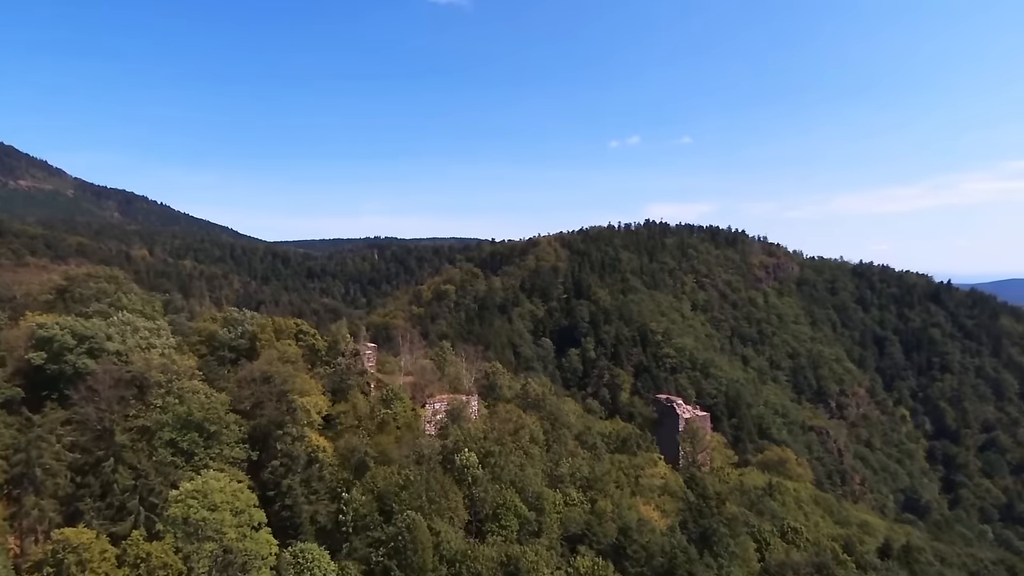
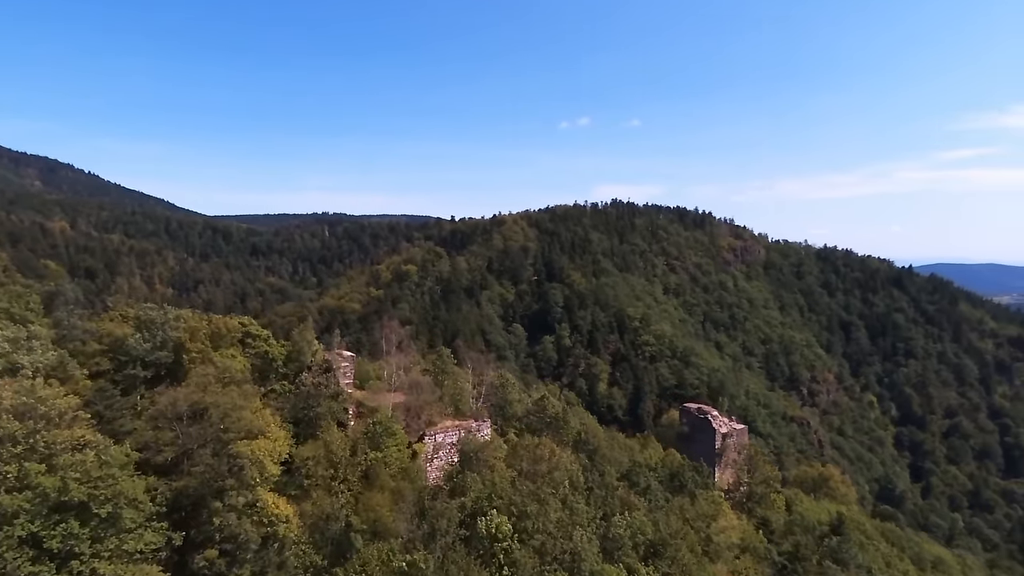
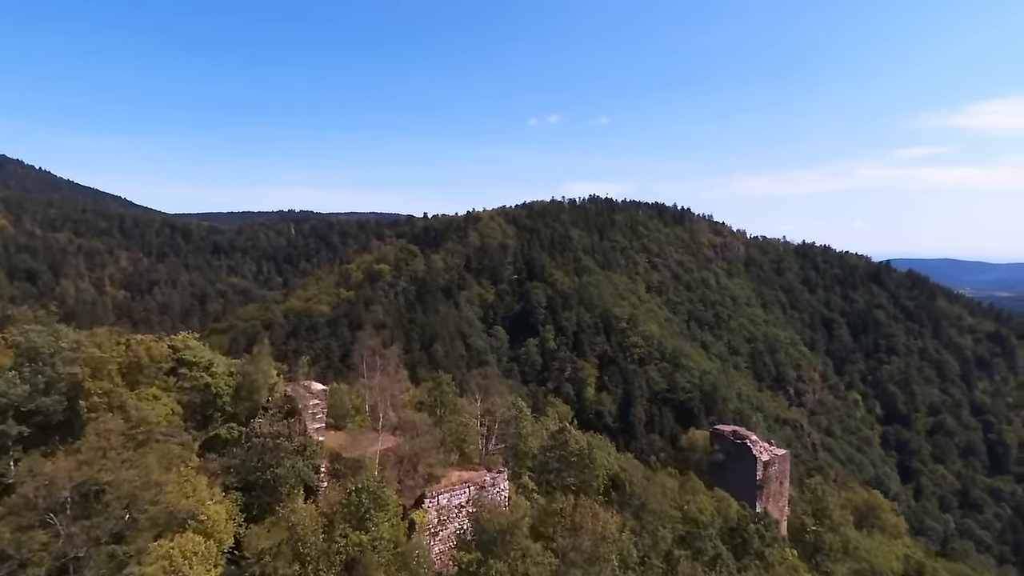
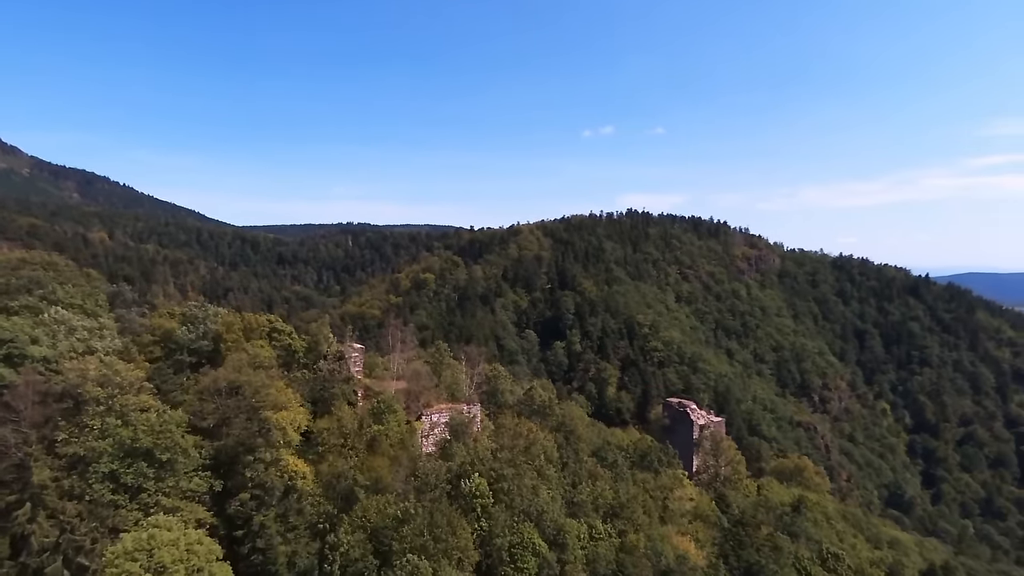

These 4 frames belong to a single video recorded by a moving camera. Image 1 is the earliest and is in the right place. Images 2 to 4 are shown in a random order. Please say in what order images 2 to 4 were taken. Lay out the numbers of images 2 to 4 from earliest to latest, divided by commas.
4, 2, 3
